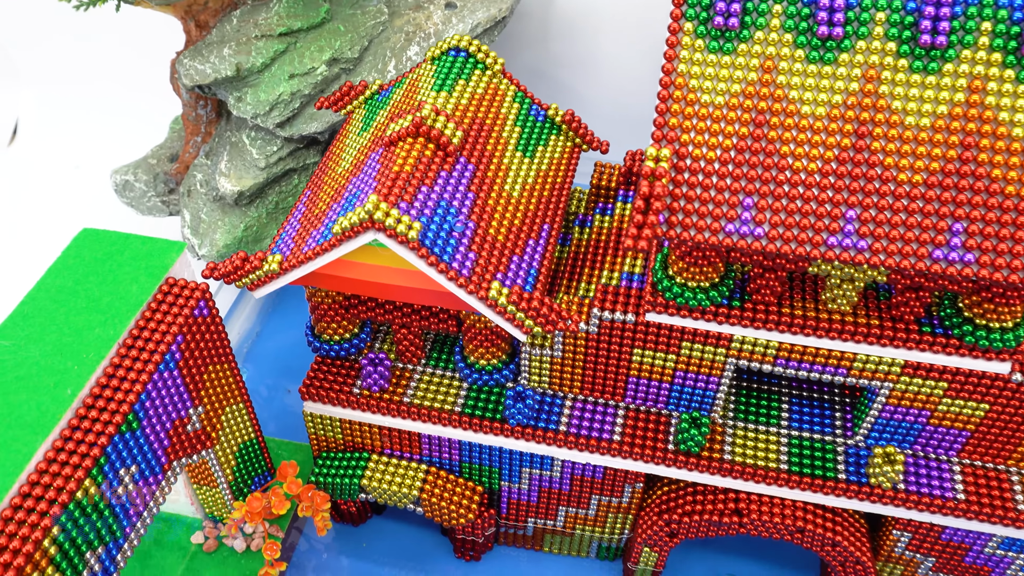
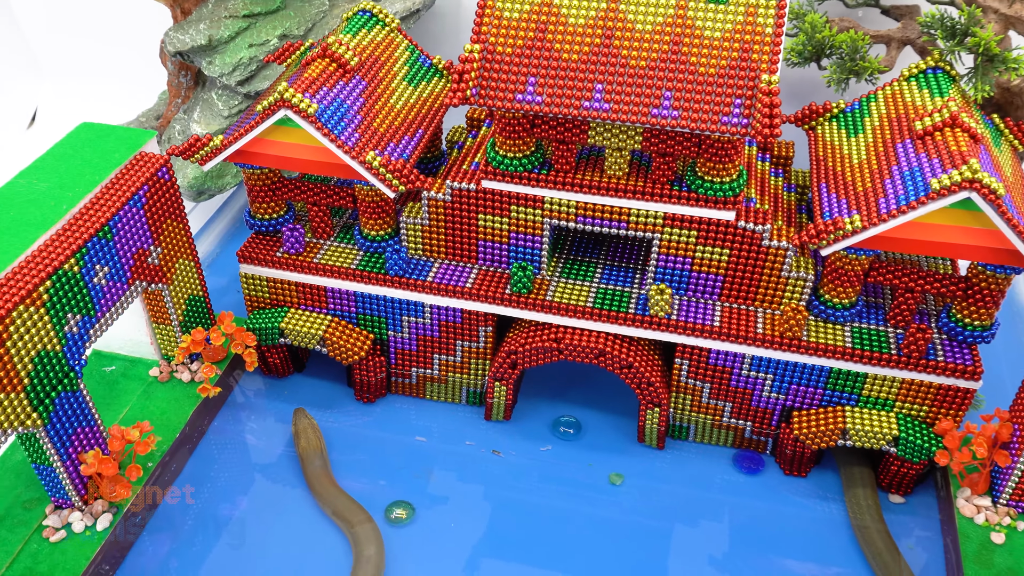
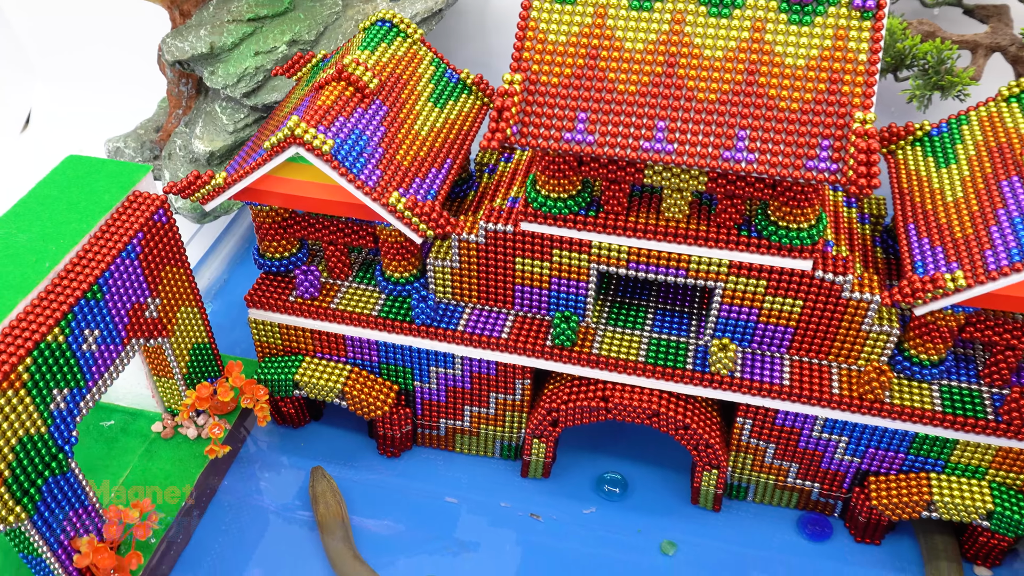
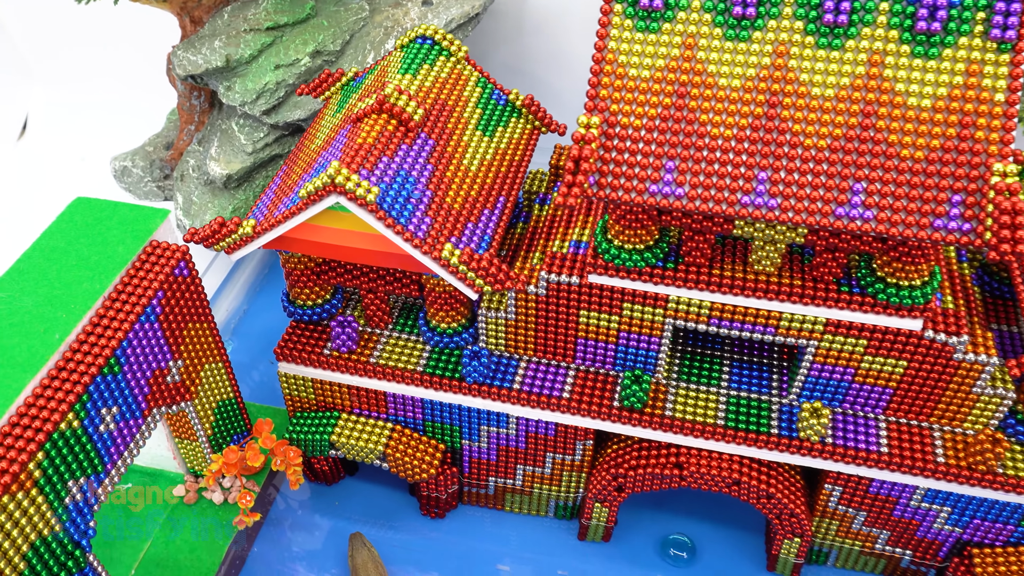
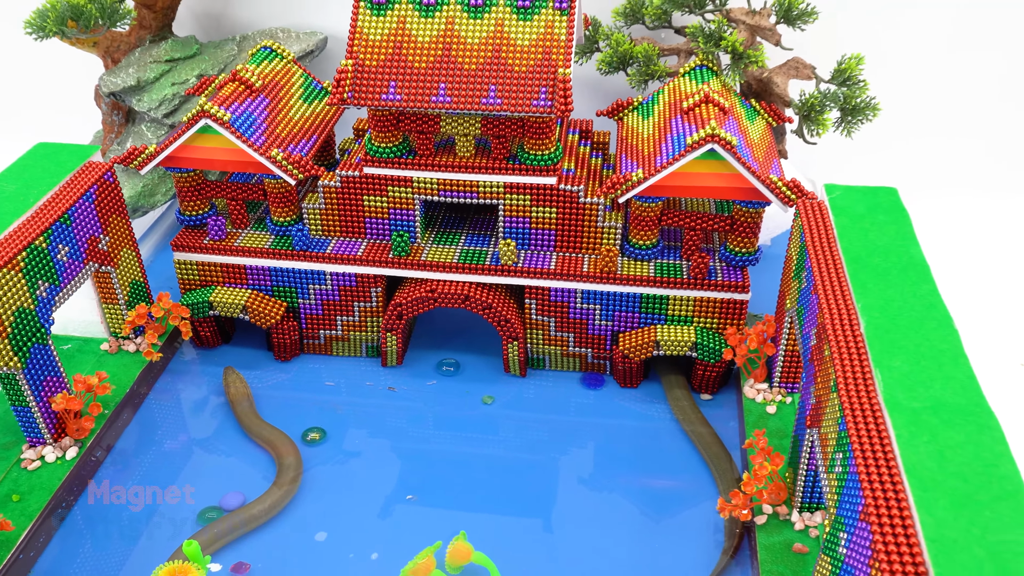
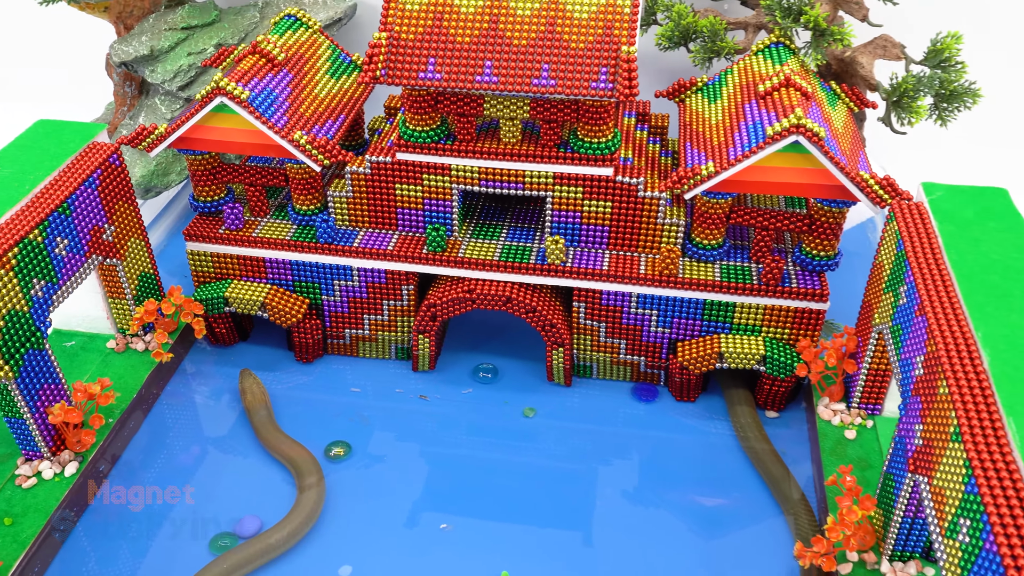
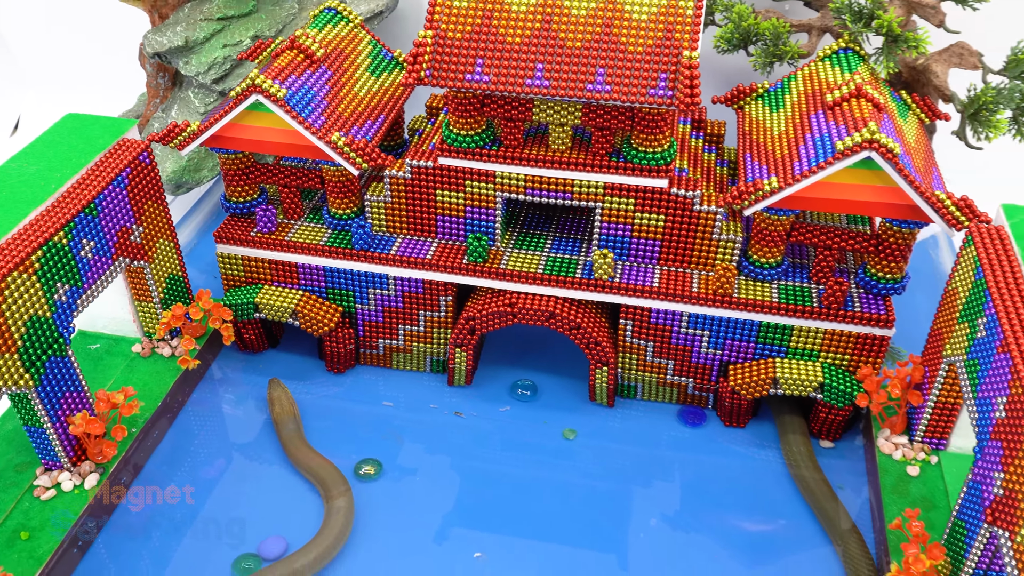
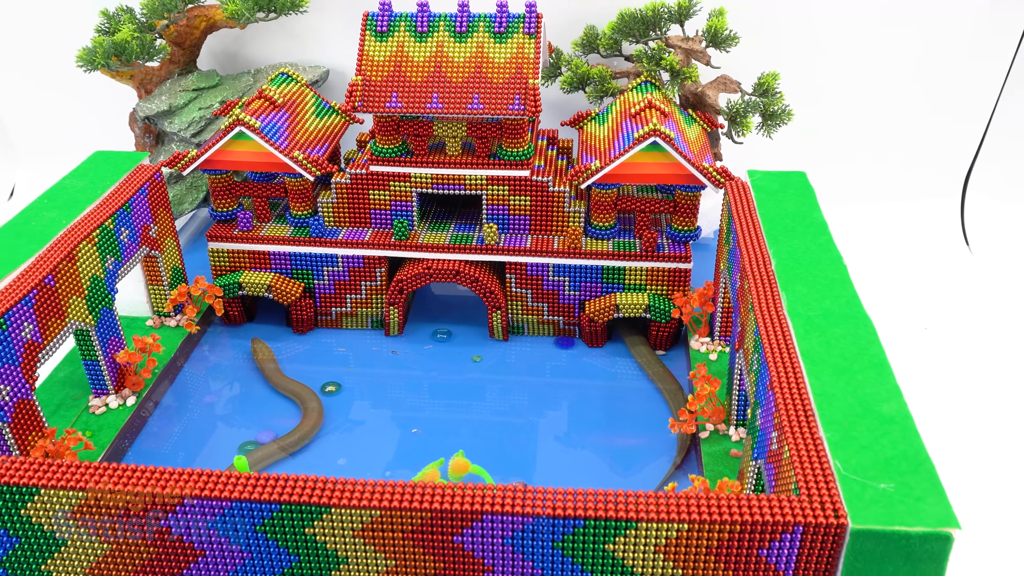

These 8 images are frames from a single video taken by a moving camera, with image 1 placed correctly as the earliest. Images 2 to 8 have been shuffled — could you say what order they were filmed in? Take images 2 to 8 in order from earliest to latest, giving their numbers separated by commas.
4, 3, 2, 7, 6, 5, 8
